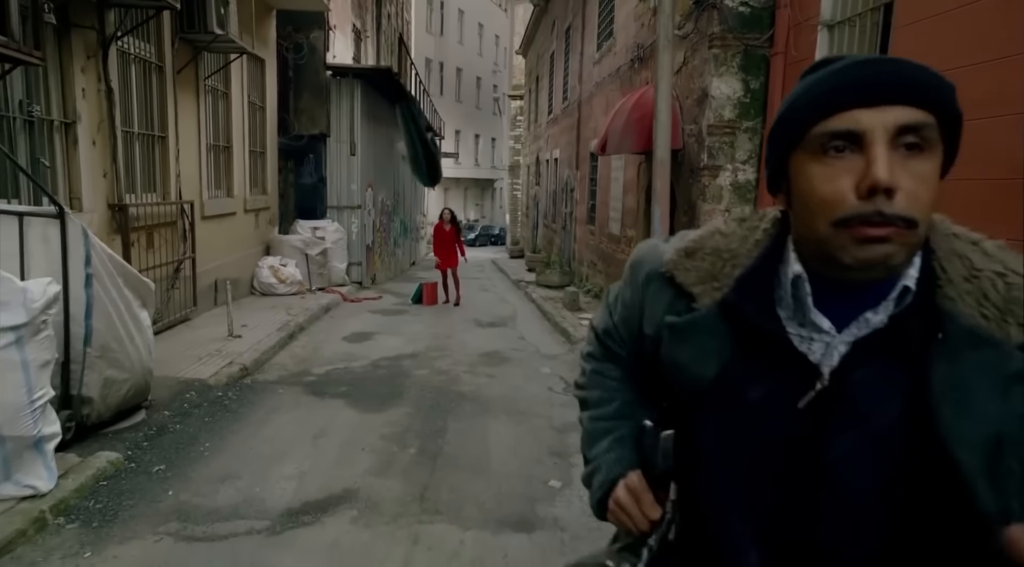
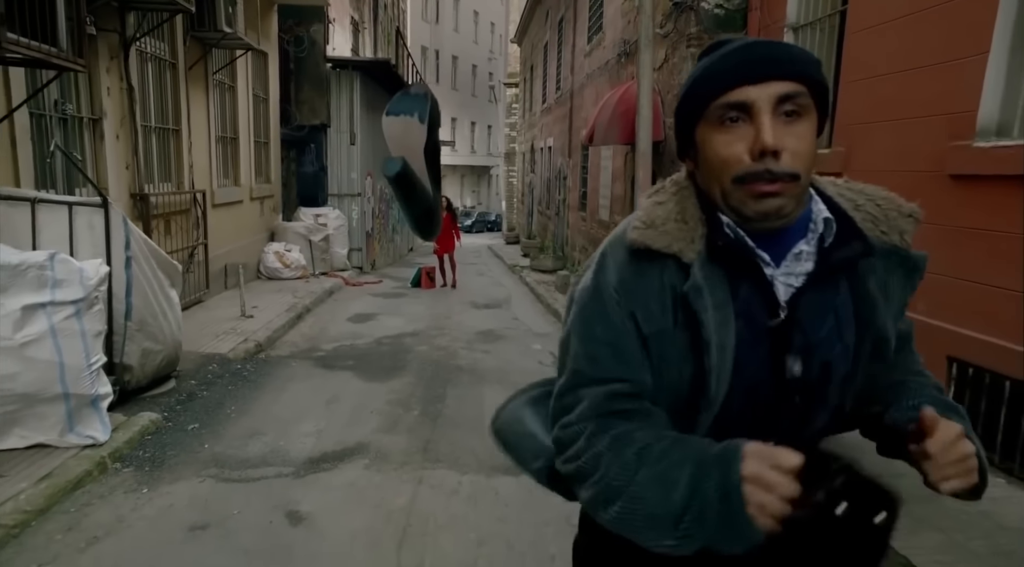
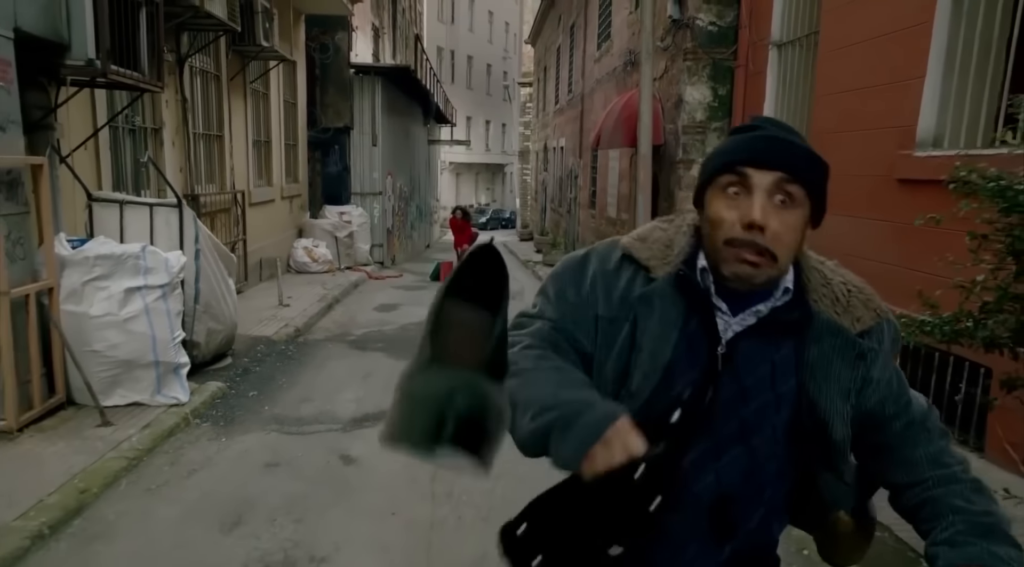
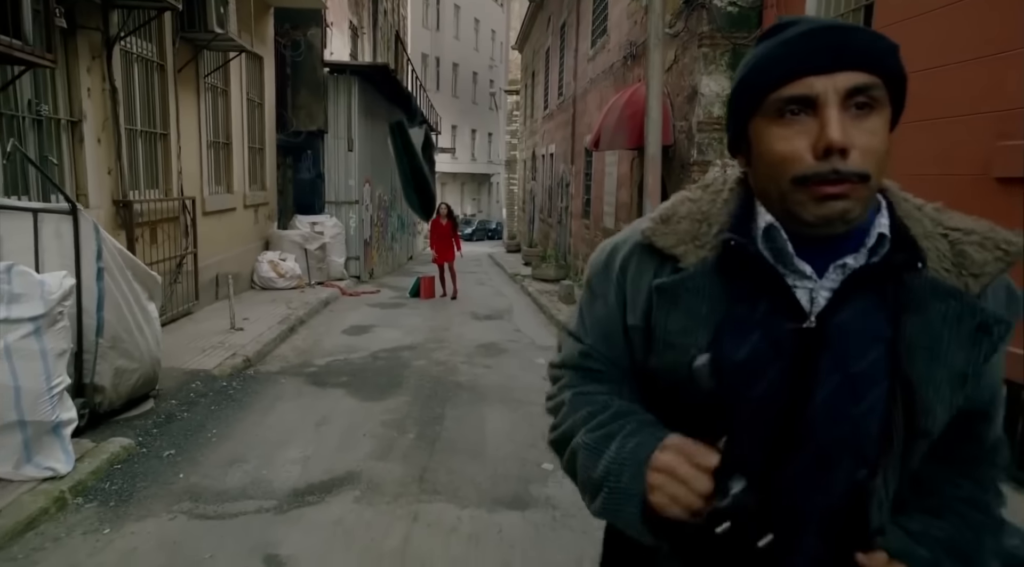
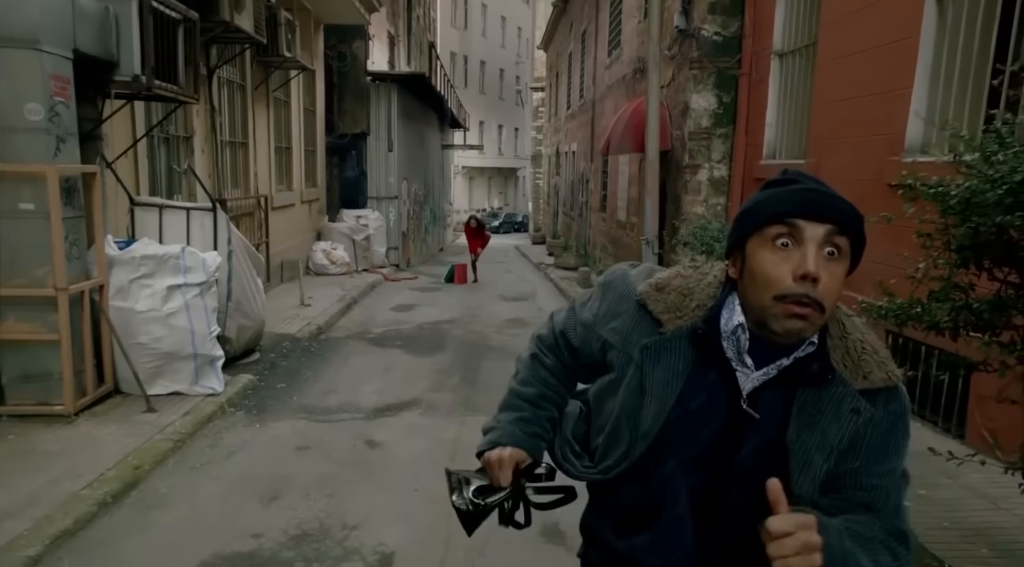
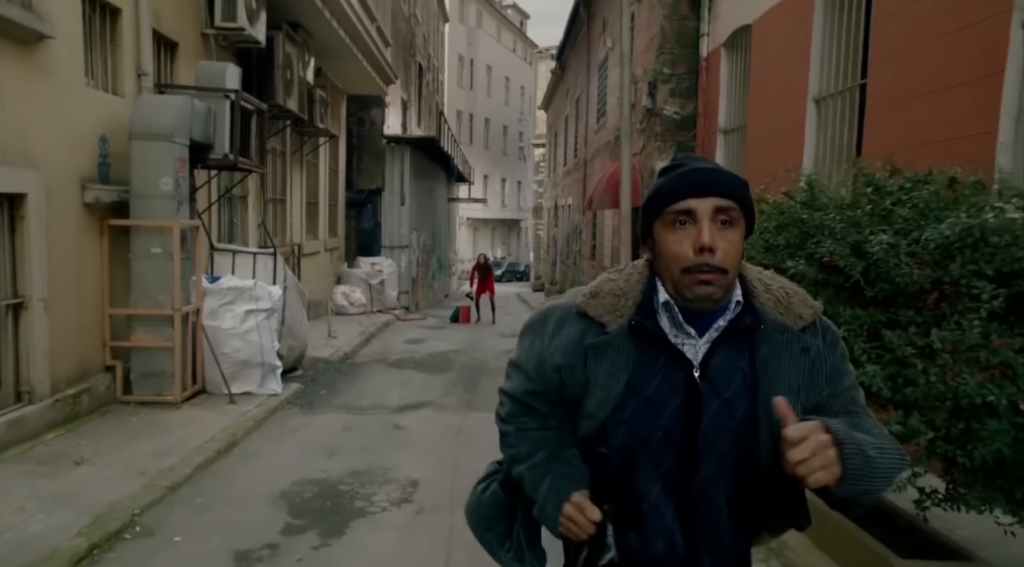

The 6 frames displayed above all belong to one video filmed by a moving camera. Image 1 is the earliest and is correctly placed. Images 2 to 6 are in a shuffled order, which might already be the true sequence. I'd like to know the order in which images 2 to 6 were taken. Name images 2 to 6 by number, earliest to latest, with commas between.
4, 2, 3, 5, 6
